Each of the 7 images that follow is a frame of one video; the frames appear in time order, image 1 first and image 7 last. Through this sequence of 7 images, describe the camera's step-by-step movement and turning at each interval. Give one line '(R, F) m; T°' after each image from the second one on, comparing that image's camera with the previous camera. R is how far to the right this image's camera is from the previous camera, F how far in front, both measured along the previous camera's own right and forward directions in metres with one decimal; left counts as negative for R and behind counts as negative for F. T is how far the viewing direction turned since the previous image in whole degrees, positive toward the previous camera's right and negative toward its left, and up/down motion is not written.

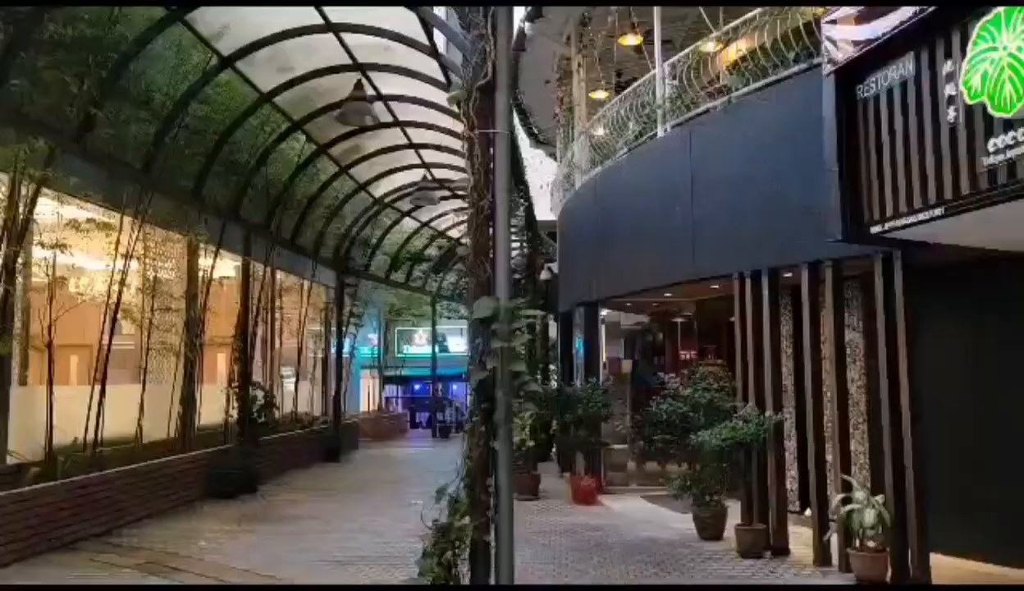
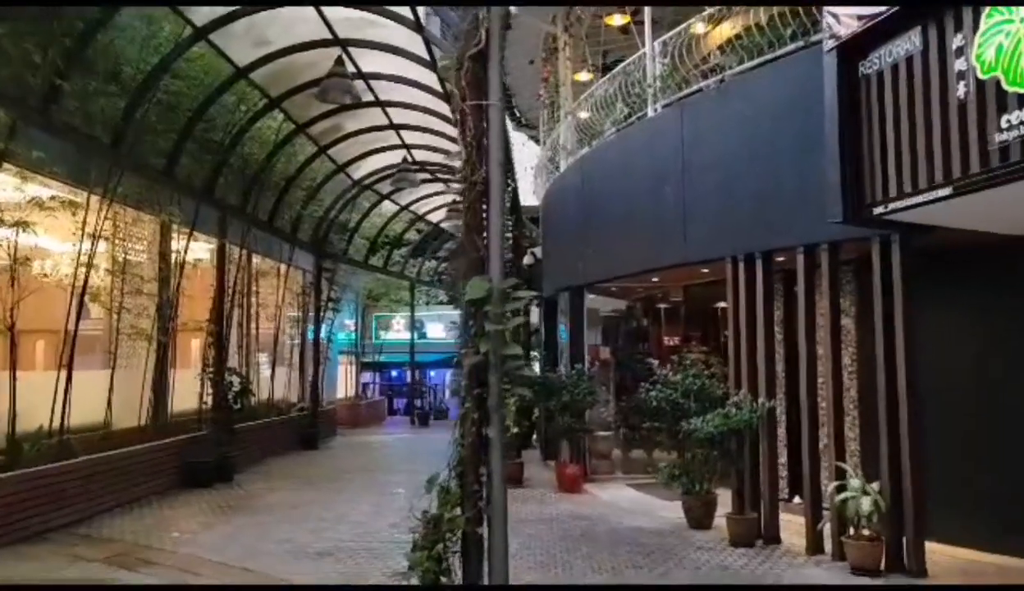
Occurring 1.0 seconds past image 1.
(-0.1, +0.2) m; +2°
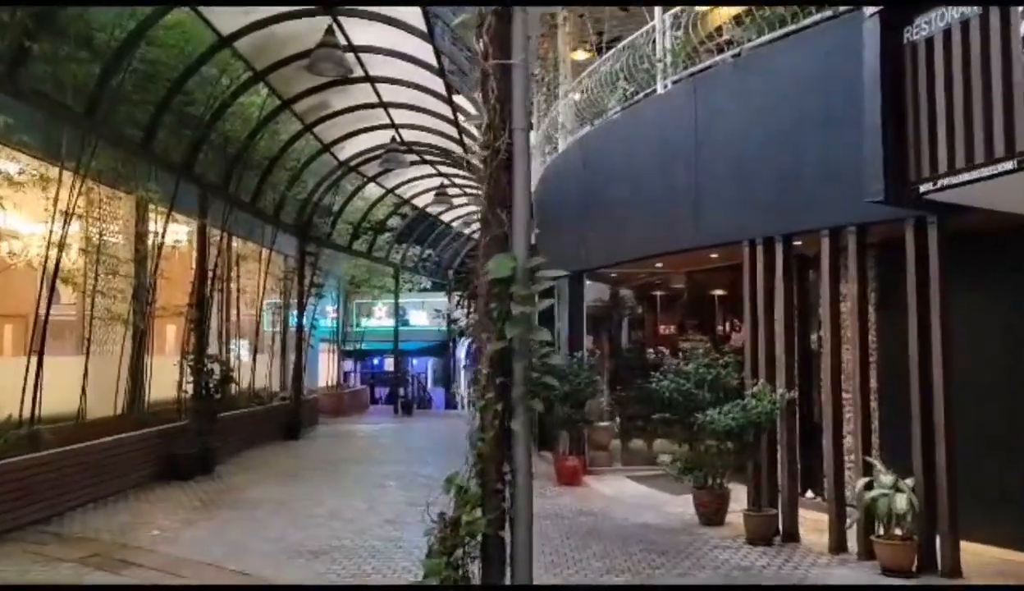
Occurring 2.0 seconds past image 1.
(-0.2, +0.4) m; +2°
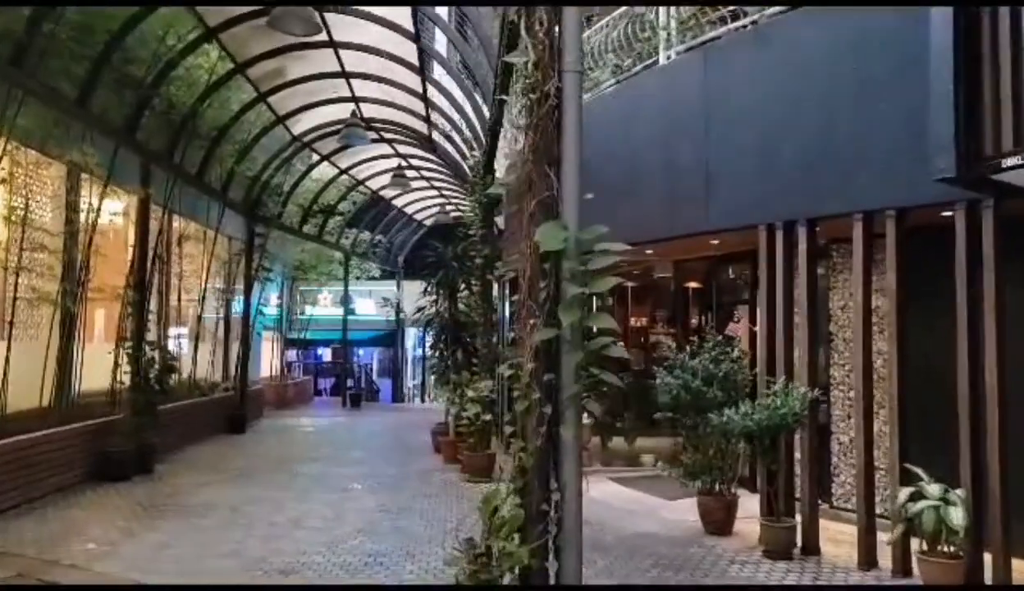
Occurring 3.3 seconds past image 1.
(-0.4, +0.8) m; +4°
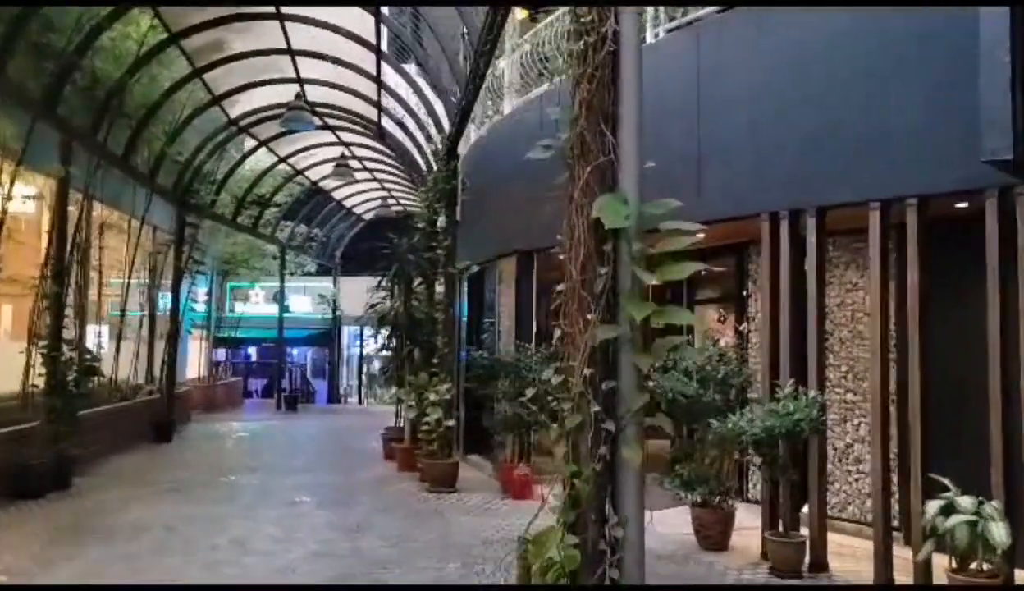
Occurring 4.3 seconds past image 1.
(-0.4, +0.6) m; +5°
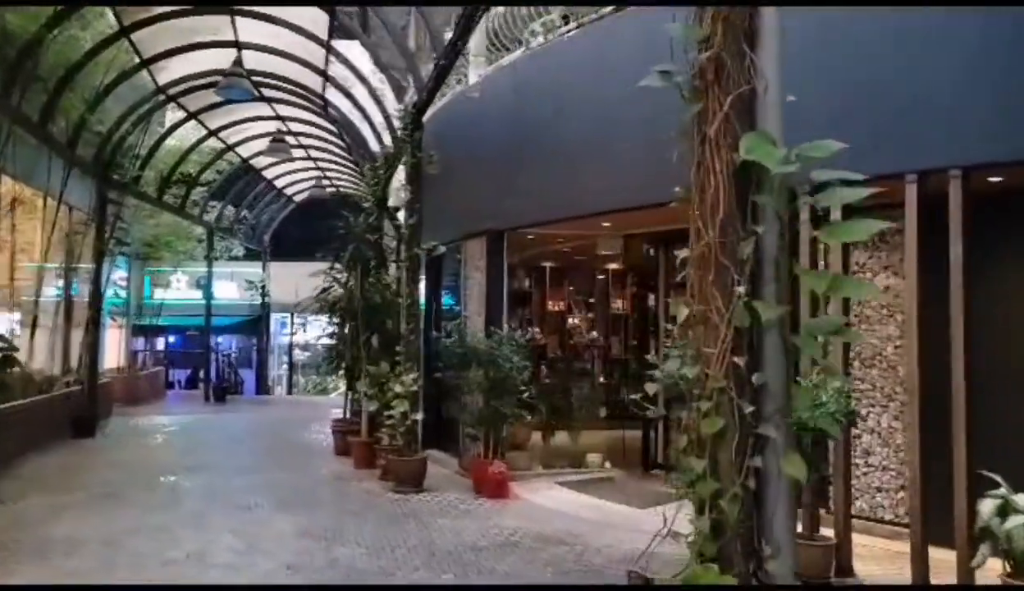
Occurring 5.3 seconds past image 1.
(-0.5, +0.6) m; +5°
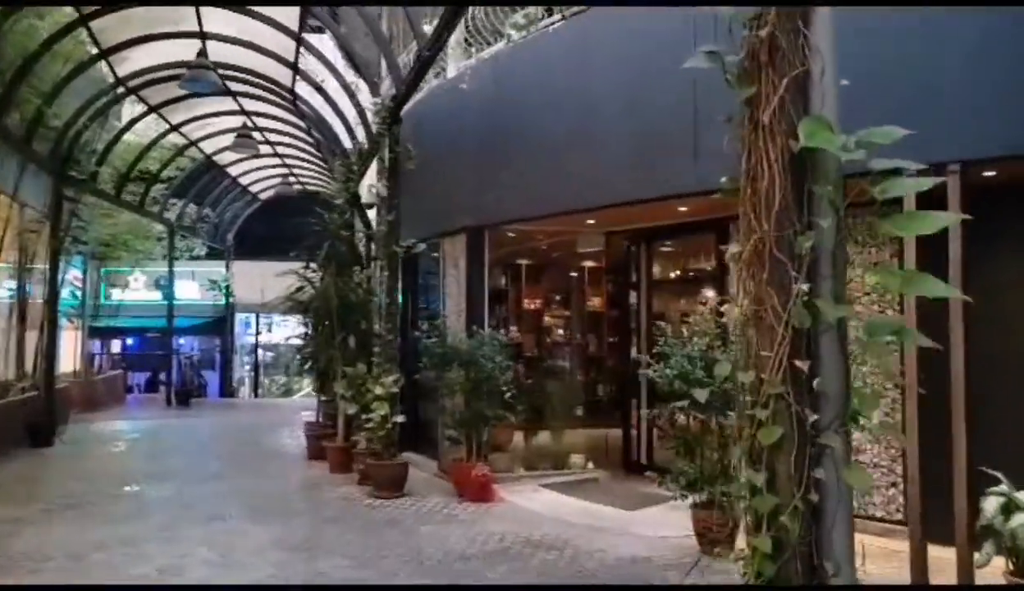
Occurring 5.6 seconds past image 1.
(-0.2, +0.2) m; +3°
